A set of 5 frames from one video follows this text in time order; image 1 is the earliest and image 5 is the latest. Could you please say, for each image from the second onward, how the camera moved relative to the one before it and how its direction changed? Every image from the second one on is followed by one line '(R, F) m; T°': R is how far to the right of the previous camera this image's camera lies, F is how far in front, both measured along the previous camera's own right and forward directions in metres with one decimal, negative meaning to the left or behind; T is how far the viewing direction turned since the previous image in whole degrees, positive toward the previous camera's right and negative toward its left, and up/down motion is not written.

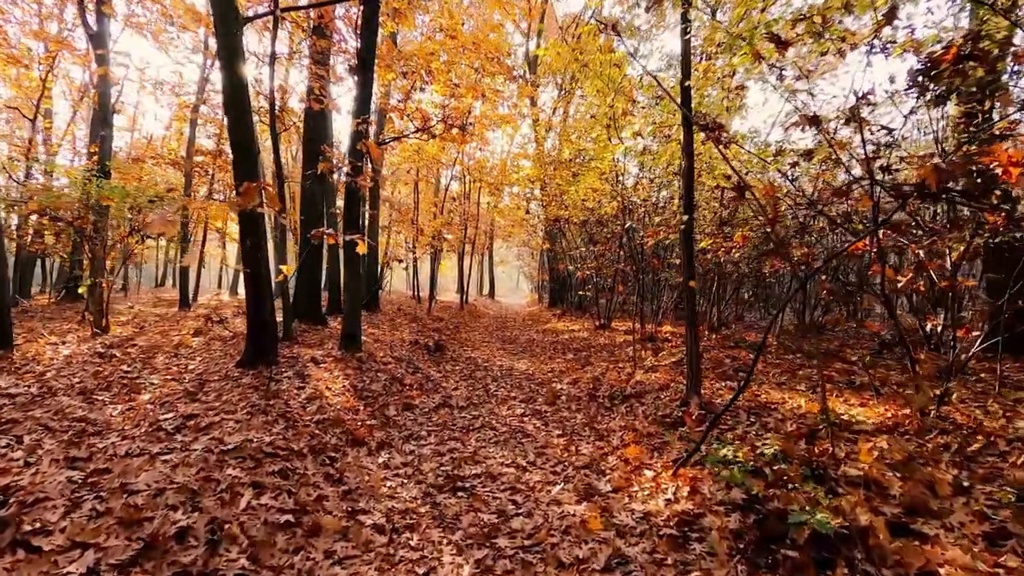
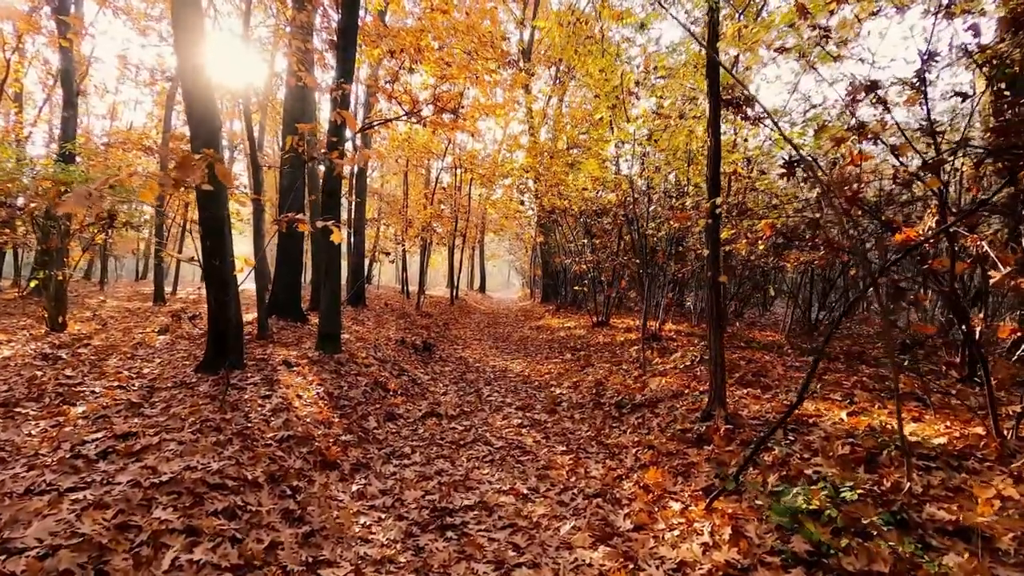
(-0.1, +0.9) m; +1°
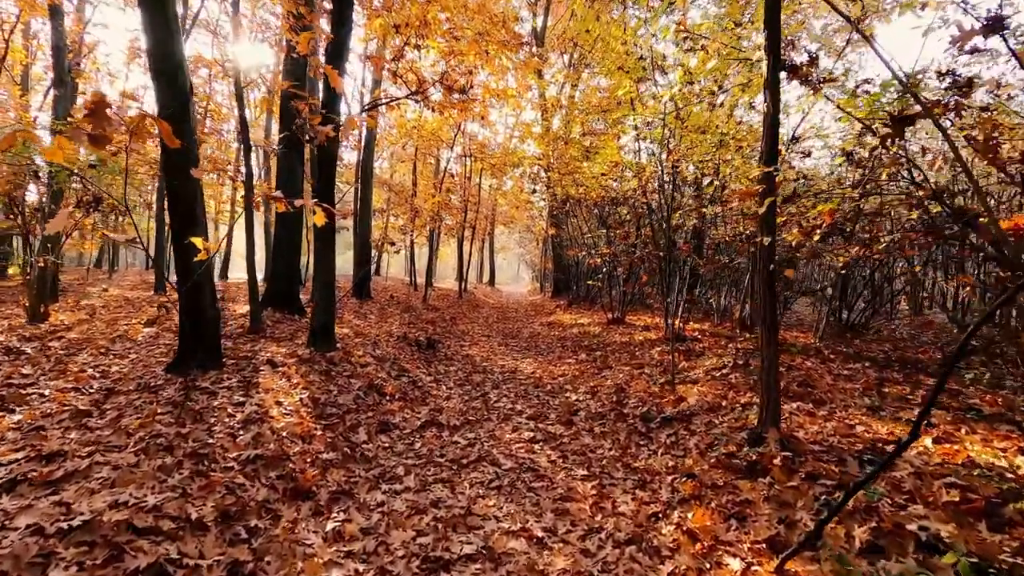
(0.0, +0.9) m; -1°
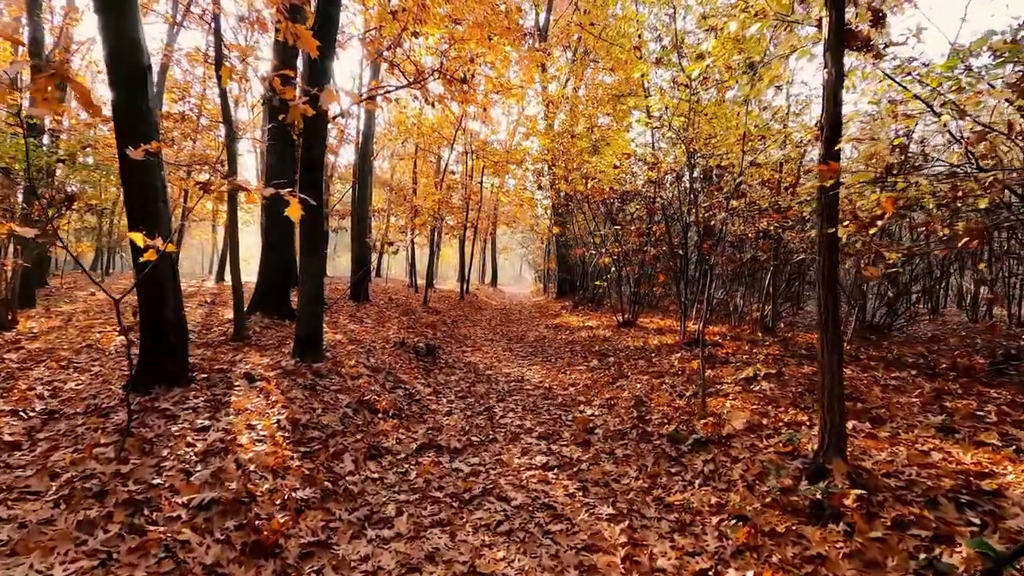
(-0.1, +0.8) m; 0°
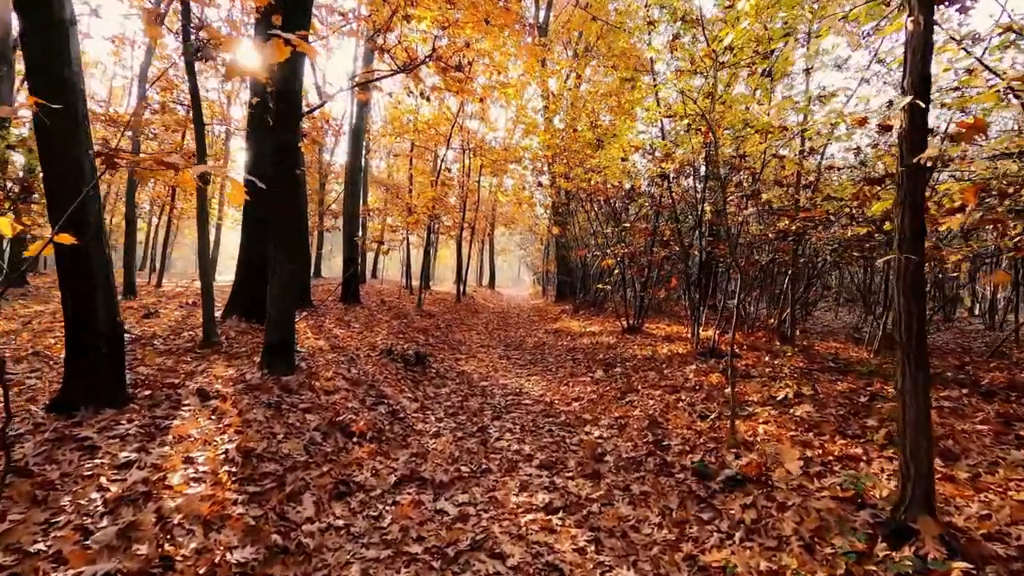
(0.0, +0.8) m; 0°
